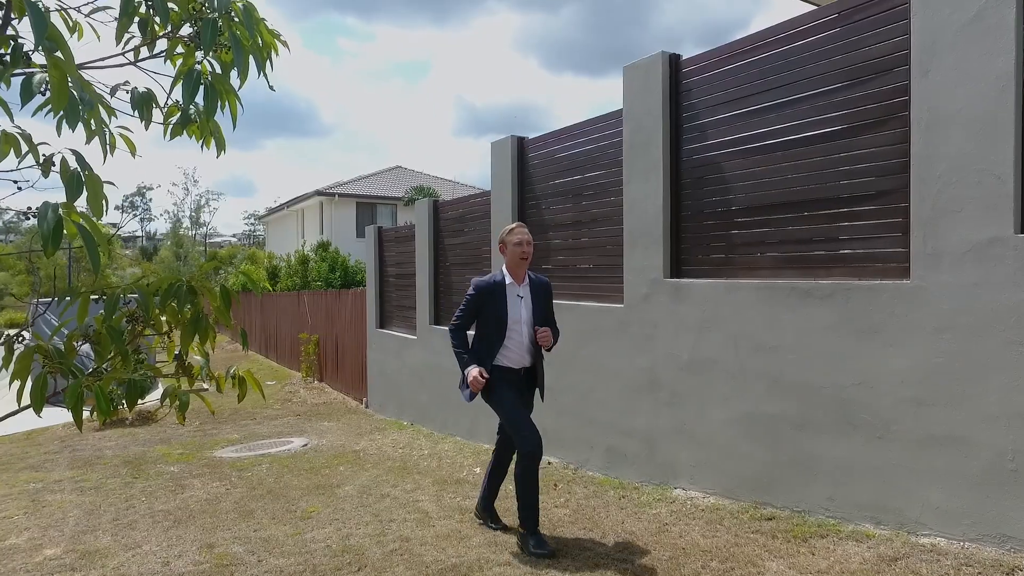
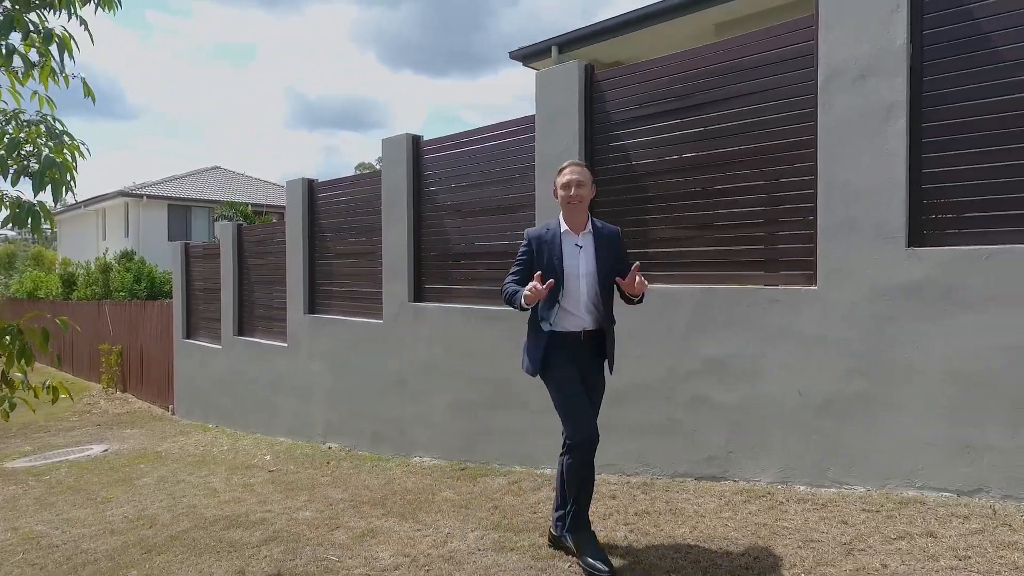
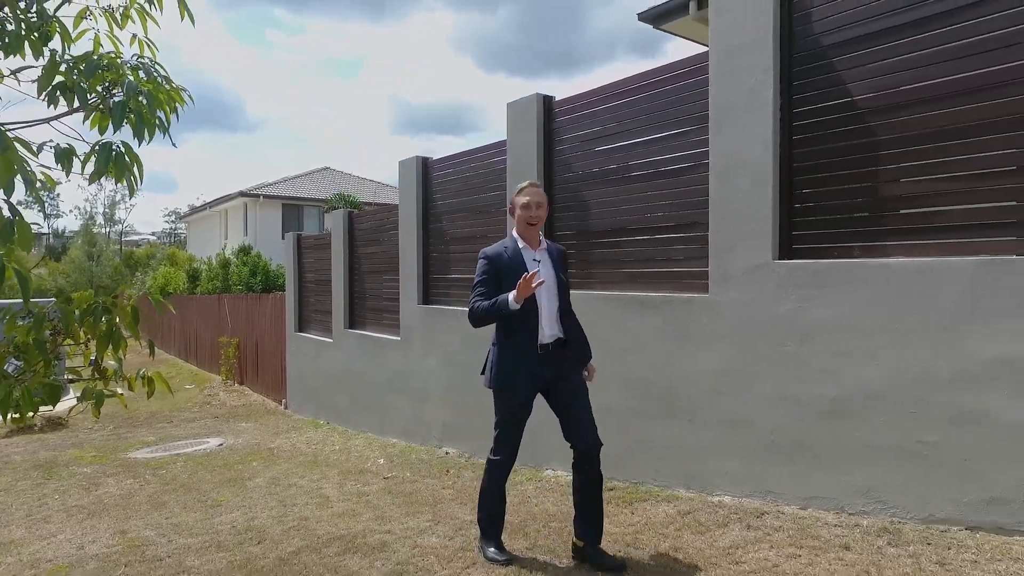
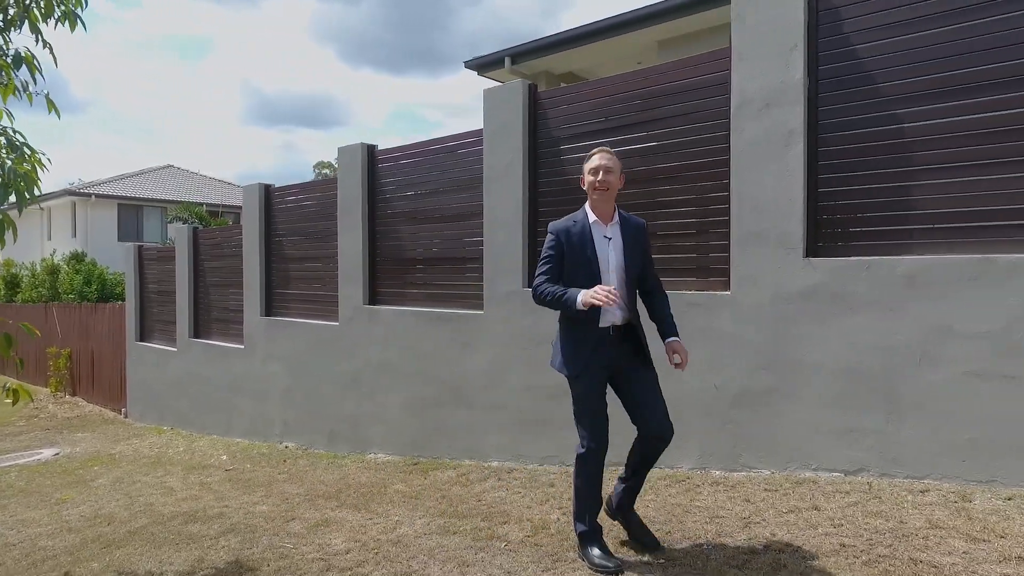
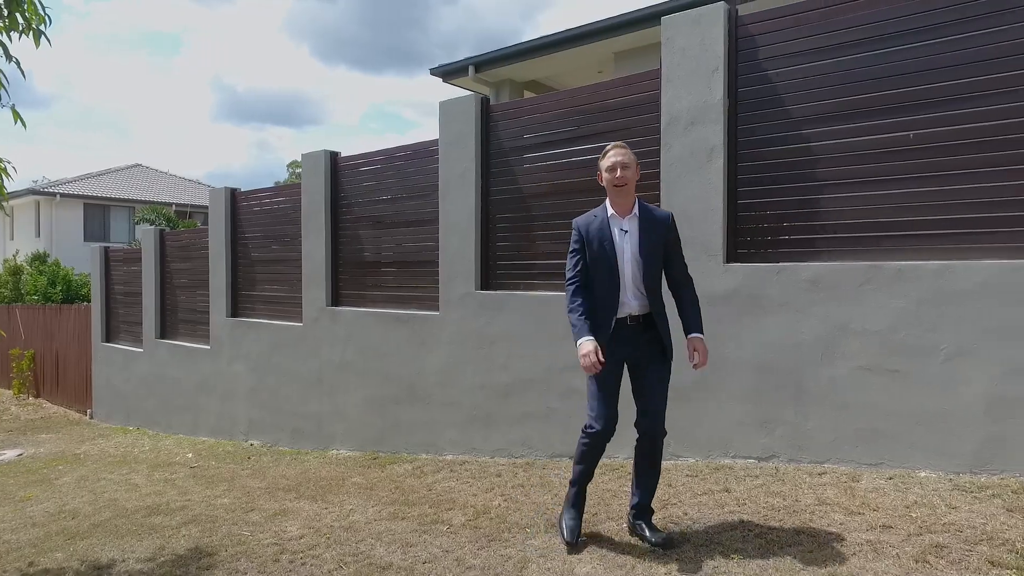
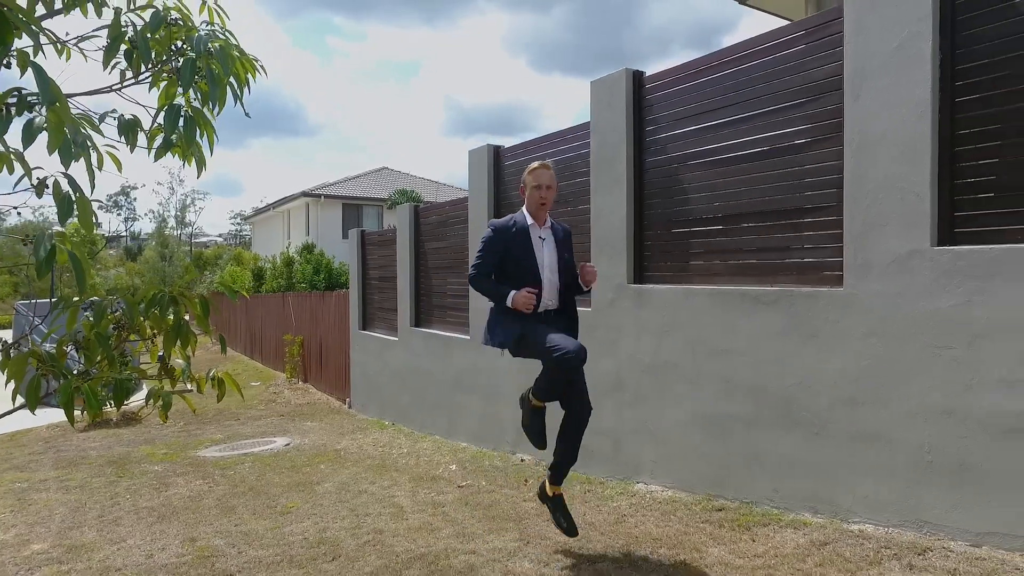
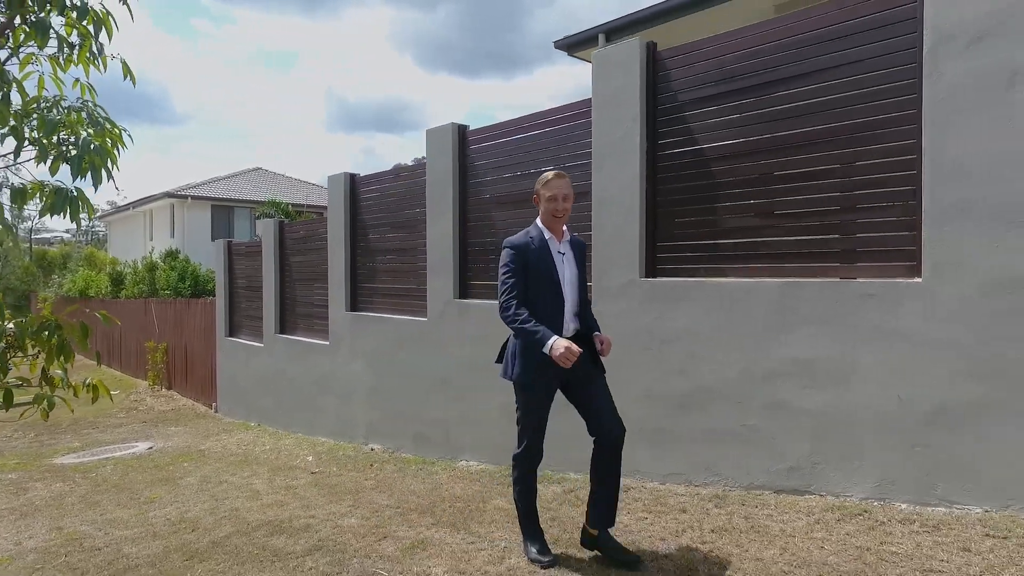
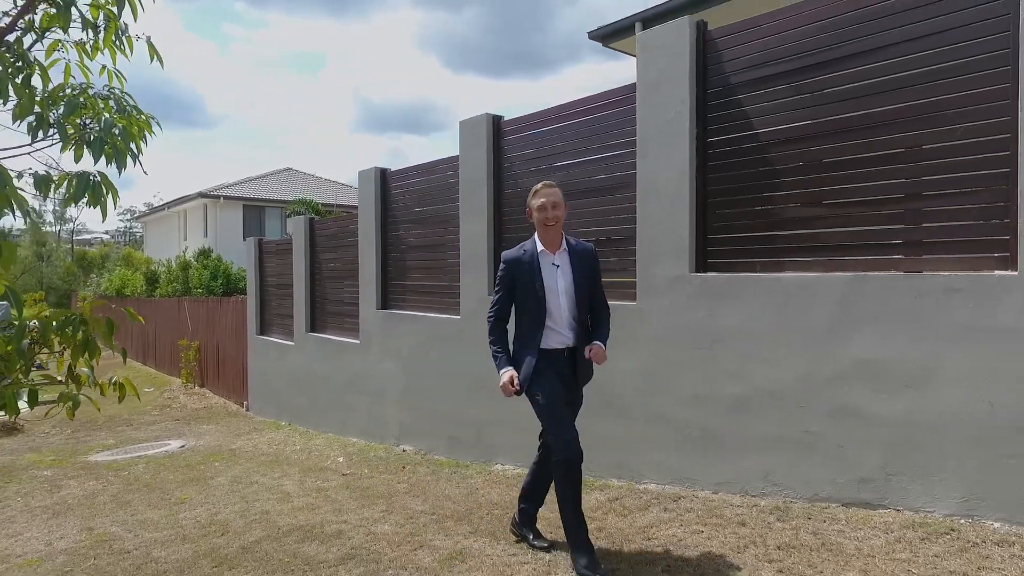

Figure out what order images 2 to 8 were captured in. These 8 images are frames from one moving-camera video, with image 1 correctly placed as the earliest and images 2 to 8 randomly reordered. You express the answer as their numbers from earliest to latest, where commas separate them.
6, 3, 8, 7, 2, 4, 5
